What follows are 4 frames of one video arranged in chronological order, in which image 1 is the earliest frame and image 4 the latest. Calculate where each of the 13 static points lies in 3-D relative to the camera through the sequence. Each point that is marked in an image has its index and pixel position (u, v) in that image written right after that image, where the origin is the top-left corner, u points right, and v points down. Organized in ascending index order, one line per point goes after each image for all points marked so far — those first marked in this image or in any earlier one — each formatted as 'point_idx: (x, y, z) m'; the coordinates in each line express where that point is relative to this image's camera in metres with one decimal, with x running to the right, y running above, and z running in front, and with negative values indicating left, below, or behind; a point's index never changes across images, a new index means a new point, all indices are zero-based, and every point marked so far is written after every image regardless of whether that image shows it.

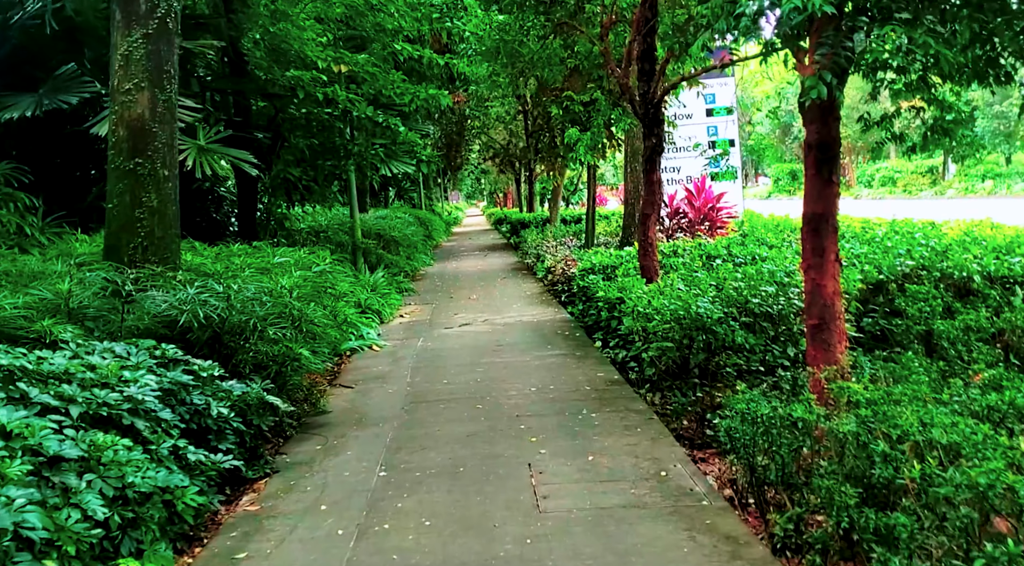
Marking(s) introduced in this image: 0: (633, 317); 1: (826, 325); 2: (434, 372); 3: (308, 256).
0: (+0.8, -0.2, +6.0) m
1: (+1.5, -0.2, +4.3) m
2: (-0.6, -0.7, +6.6) m
3: (-1.7, +0.2, +7.2) m
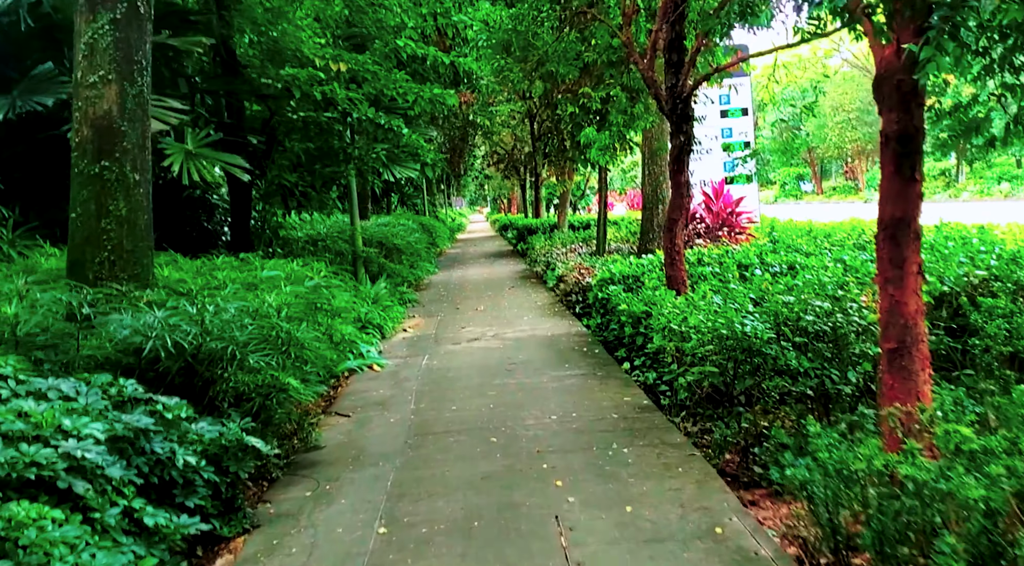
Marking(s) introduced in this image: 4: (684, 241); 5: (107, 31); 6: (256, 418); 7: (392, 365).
0: (+0.9, -0.3, +5.4) m
1: (+1.6, -0.3, +3.6) m
2: (-0.5, -0.8, +6.0) m
3: (-1.6, +0.1, +6.6) m
4: (+1.3, +0.3, +6.7) m
5: (-2.1, +1.3, +4.7) m
6: (-1.2, -0.6, +4.2) m
7: (-0.9, -0.7, +7.1) m
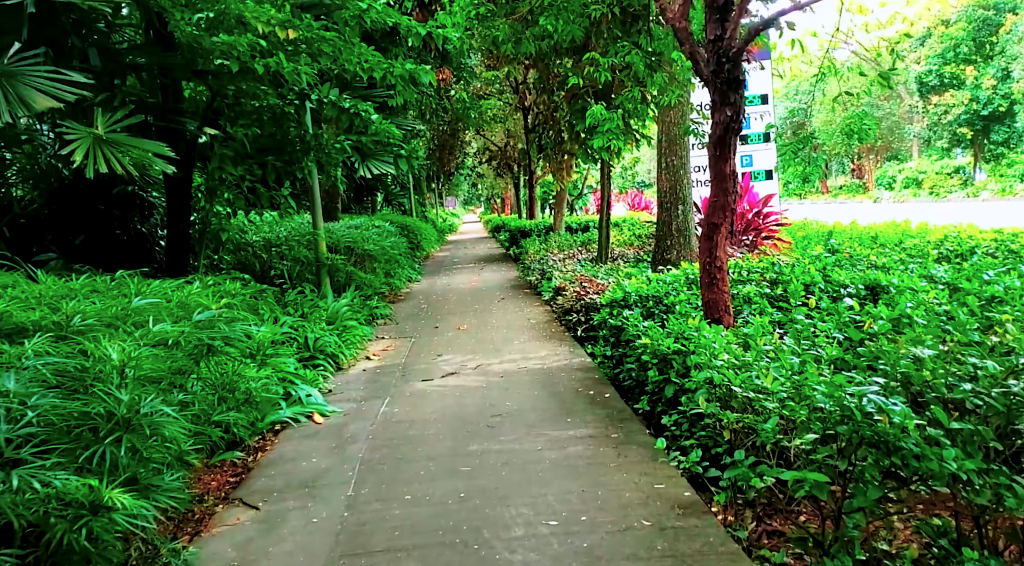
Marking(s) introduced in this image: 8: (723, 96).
0: (+0.8, -0.5, +3.7) m
1: (+1.5, -0.4, +1.9) m
2: (-0.6, -0.9, +4.2) m
3: (-1.7, 0.0, +4.8) m
4: (+1.2, +0.2, +5.0) m
5: (-2.2, +1.2, +2.9) m
6: (-1.3, -0.8, +2.5) m
7: (-1.0, -0.8, +5.3) m
8: (+1.1, +1.0, +4.6) m
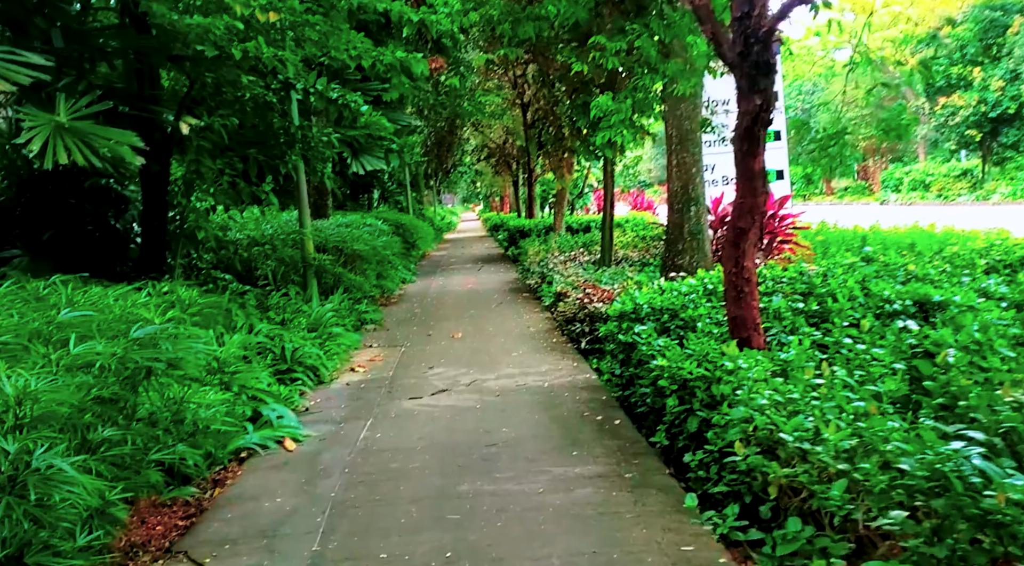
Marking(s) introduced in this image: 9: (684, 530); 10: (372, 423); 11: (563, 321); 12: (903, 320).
0: (+0.8, -0.5, +3.0) m
1: (+1.5, -0.5, +1.3) m
2: (-0.6, -1.0, +3.6) m
3: (-1.7, -0.1, +4.2) m
4: (+1.2, +0.1, +4.3) m
5: (-2.2, +1.1, +2.3) m
6: (-1.3, -0.8, +1.8) m
7: (-1.1, -0.8, +4.7) m
8: (+1.1, +0.9, +4.0) m
9: (+0.6, -0.9, +3.2) m
10: (-0.8, -0.8, +5.1) m
11: (+0.5, -0.3, +8.1) m
12: (+1.8, -0.1, +4.2) m
